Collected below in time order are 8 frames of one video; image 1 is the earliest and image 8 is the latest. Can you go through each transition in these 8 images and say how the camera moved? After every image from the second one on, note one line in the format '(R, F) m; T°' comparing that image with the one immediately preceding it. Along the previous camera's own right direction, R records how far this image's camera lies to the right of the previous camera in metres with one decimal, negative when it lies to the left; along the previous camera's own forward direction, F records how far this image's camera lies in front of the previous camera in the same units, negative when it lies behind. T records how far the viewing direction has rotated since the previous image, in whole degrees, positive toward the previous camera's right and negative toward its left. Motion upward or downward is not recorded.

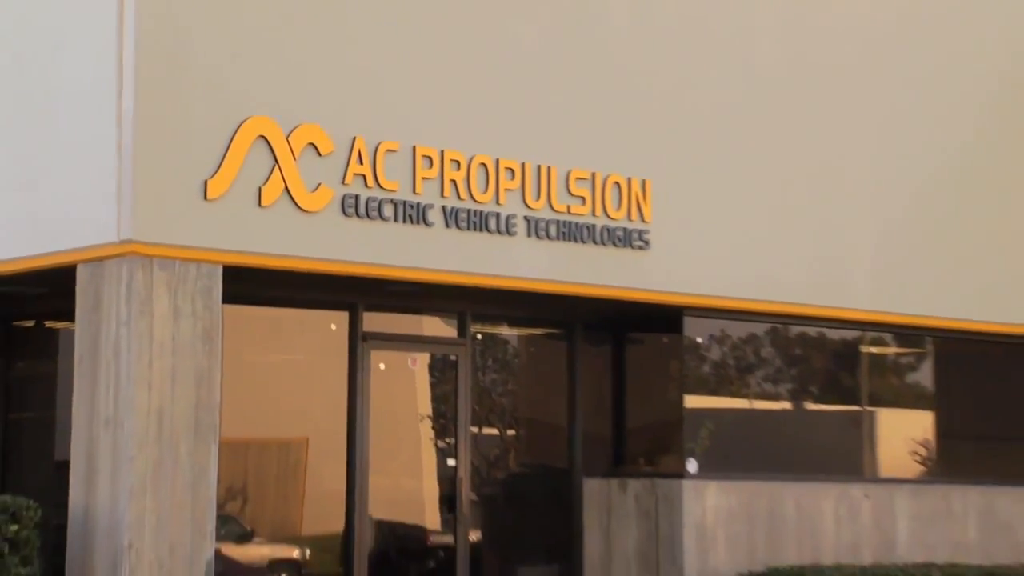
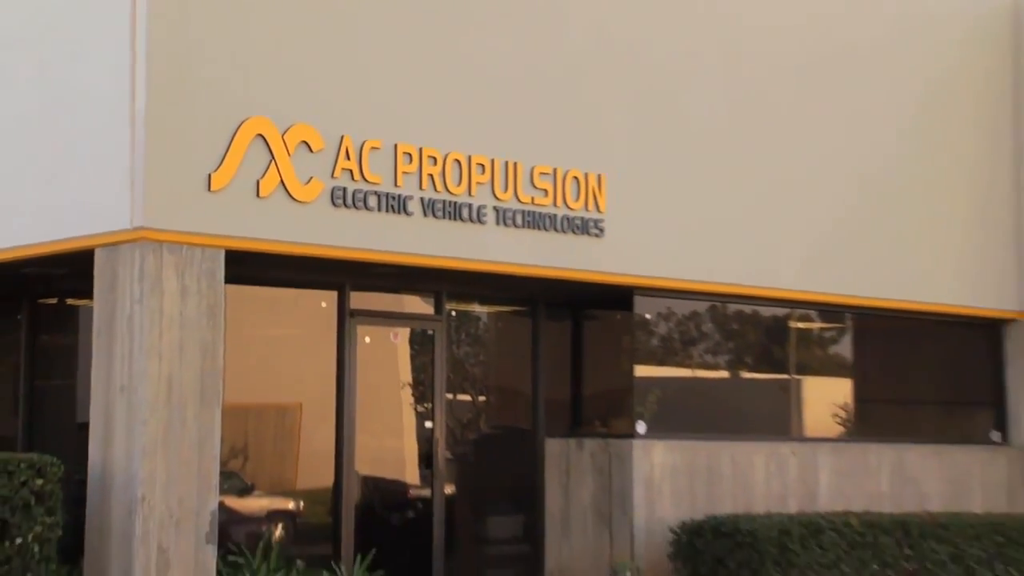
(+0.3, -1.7) m; +1°
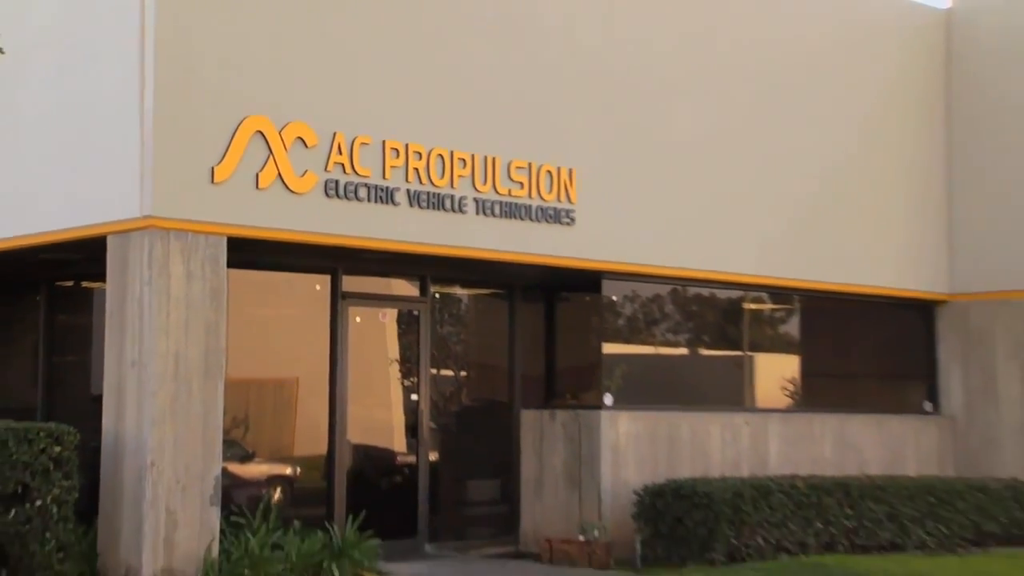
(+0.3, -1.4) m; +1°
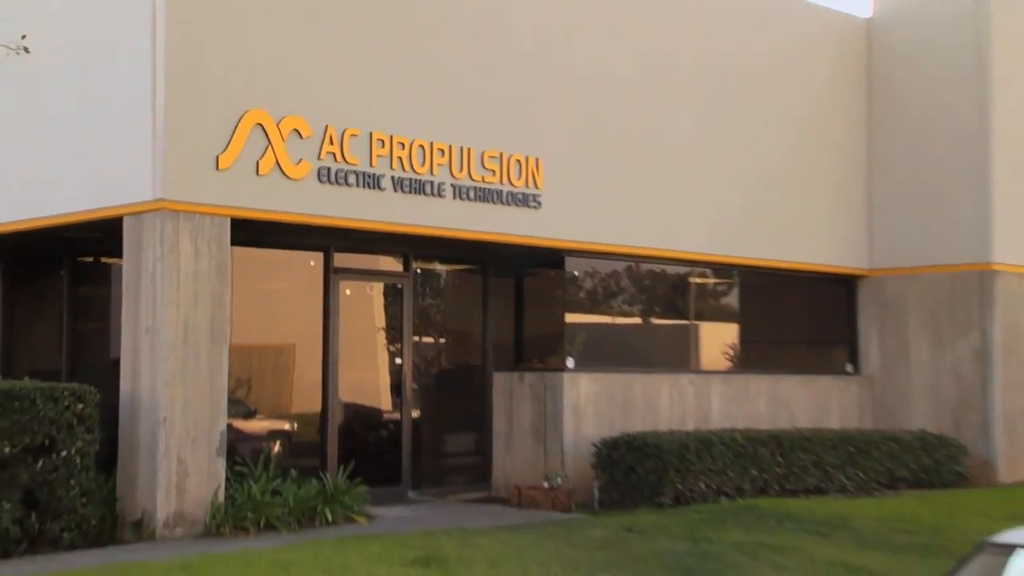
(+0.3, -2.1) m; +1°
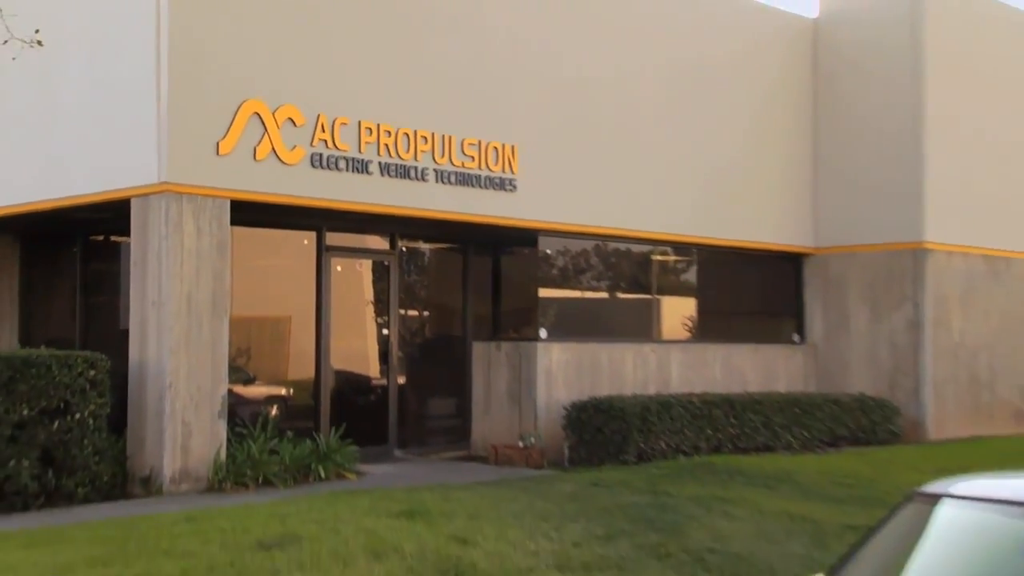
(+0.3, -1.7) m; +1°
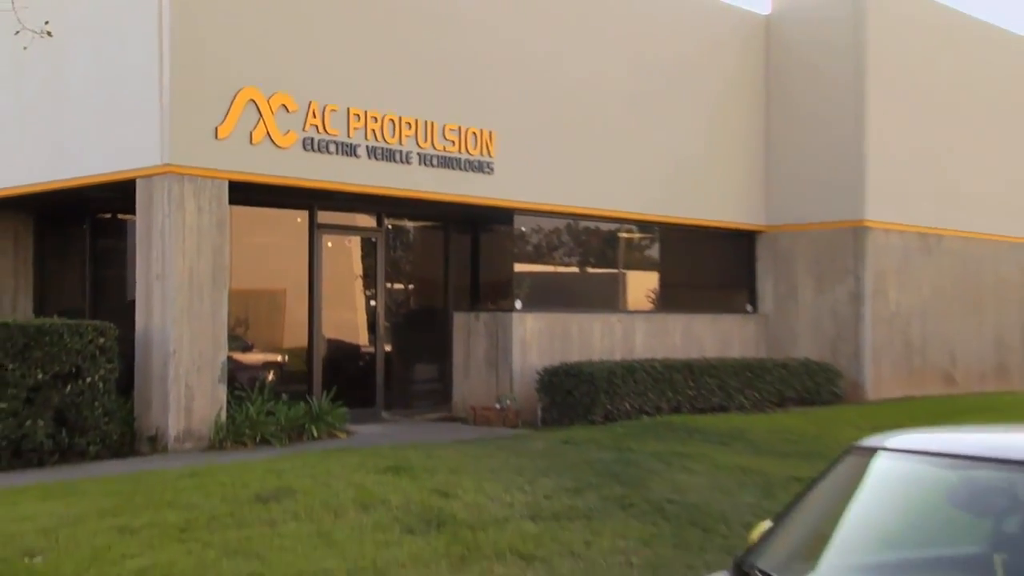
(+0.2, -1.7) m; +1°
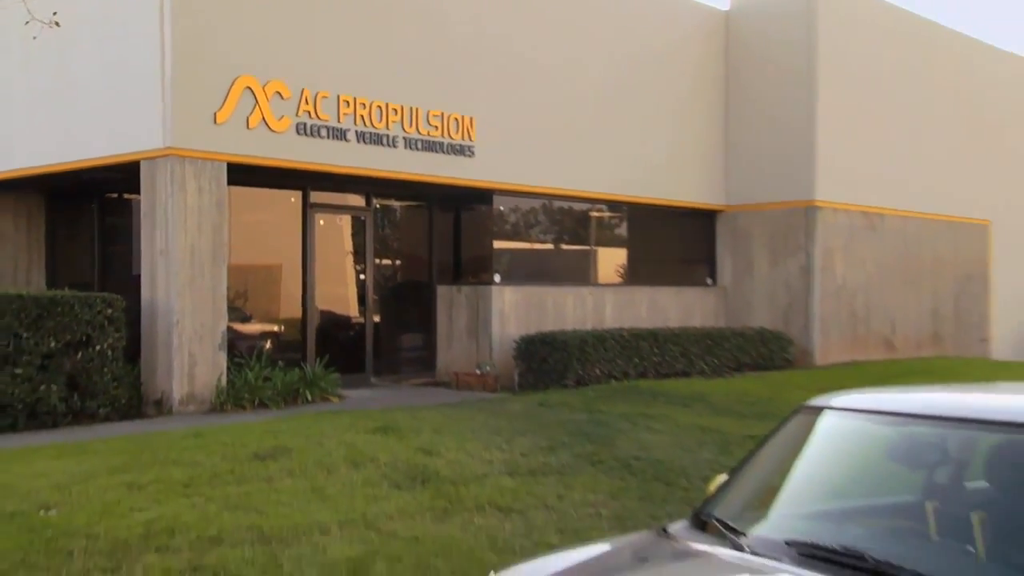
(+0.2, -1.8) m; +1°
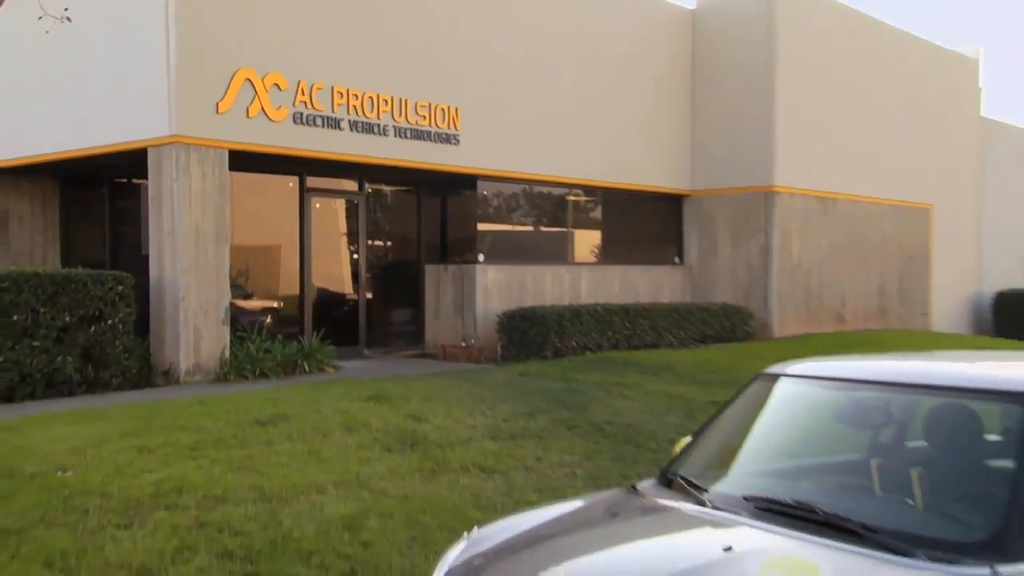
(+0.2, -1.9) m; +1°
